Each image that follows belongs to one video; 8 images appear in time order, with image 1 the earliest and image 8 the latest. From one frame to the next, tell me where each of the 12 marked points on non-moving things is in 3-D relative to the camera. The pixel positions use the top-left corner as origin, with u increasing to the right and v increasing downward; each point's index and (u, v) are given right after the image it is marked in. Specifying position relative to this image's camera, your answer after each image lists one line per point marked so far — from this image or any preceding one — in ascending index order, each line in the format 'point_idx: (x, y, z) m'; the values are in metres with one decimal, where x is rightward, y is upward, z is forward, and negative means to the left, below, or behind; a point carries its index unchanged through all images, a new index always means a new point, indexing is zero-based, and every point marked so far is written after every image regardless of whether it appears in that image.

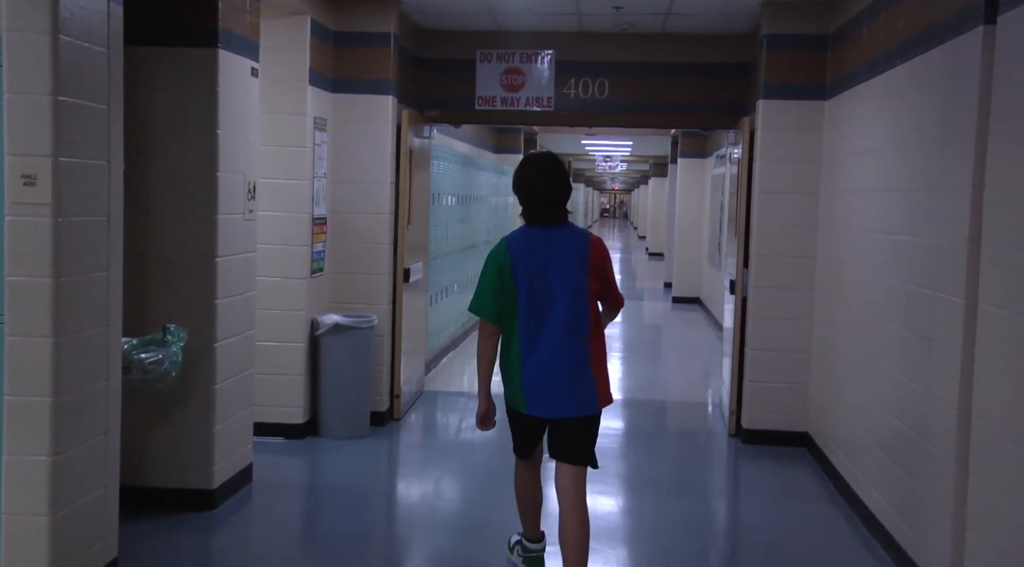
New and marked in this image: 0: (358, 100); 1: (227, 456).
0: (-0.9, +1.1, +5.7) m
1: (-1.3, -0.8, +4.4) m
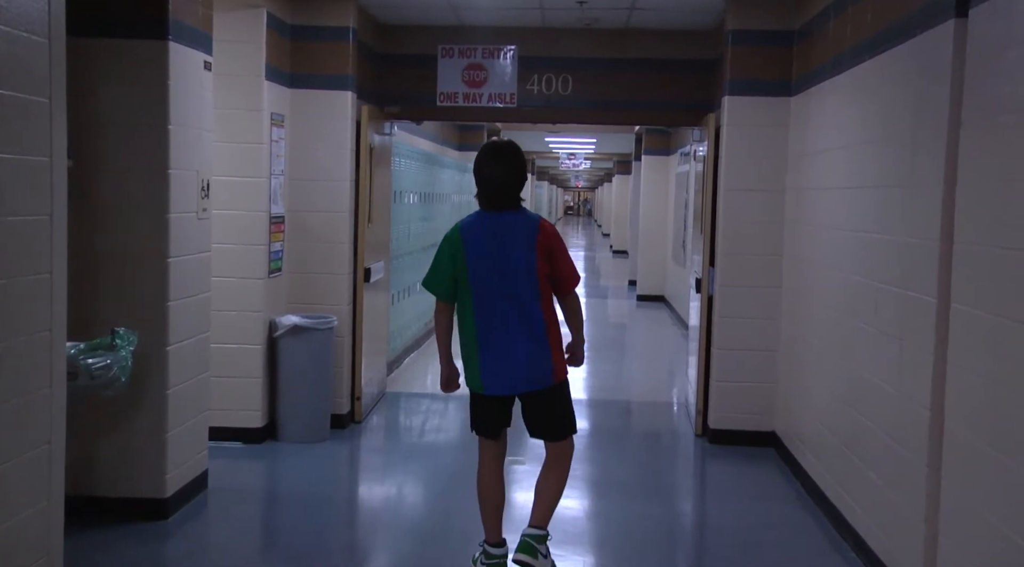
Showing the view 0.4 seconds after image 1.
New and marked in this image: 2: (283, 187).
0: (-1.2, +1.1, +5.6) m
1: (-1.5, -0.8, +4.2) m
2: (-1.3, +0.6, +5.5) m
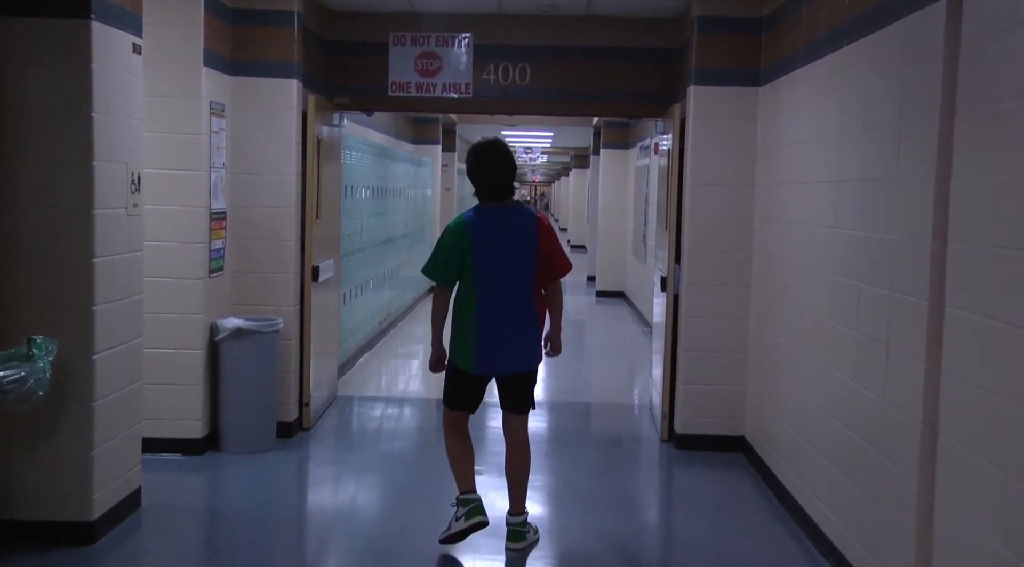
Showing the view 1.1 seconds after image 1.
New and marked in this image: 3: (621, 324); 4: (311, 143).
0: (-1.4, +1.1, +5.2) m
1: (-1.7, -0.8, +3.9) m
2: (-1.6, +0.6, +5.2) m
3: (+1.3, -0.5, +11.1) m
4: (-1.2, +0.8, +5.4) m
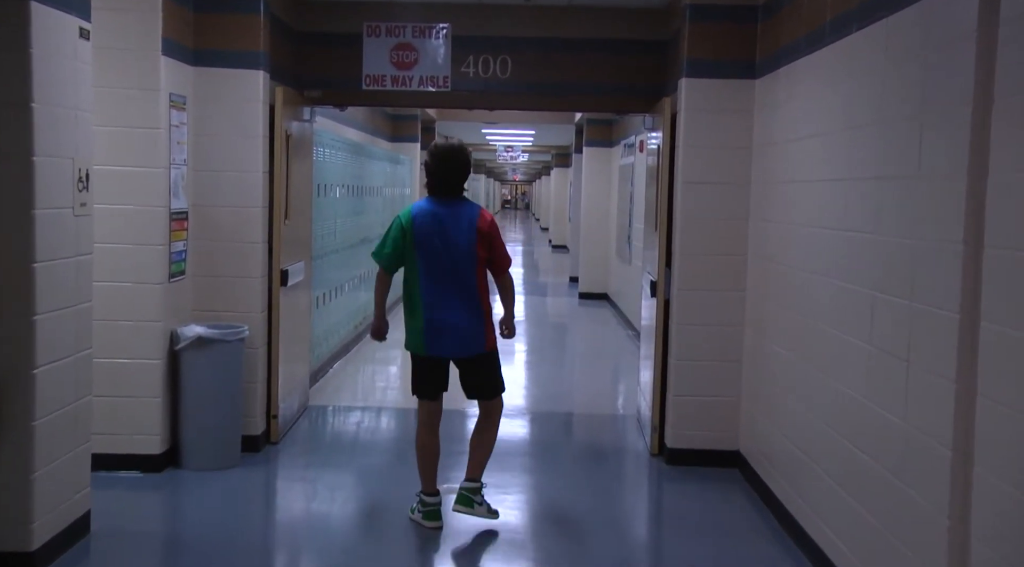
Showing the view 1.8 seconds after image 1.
0: (-1.5, +1.1, +4.9) m
1: (-1.7, -0.8, +3.5) m
2: (-1.7, +0.5, +4.8) m
3: (+1.1, -0.5, +10.8) m
4: (-1.3, +0.8, +5.1) m
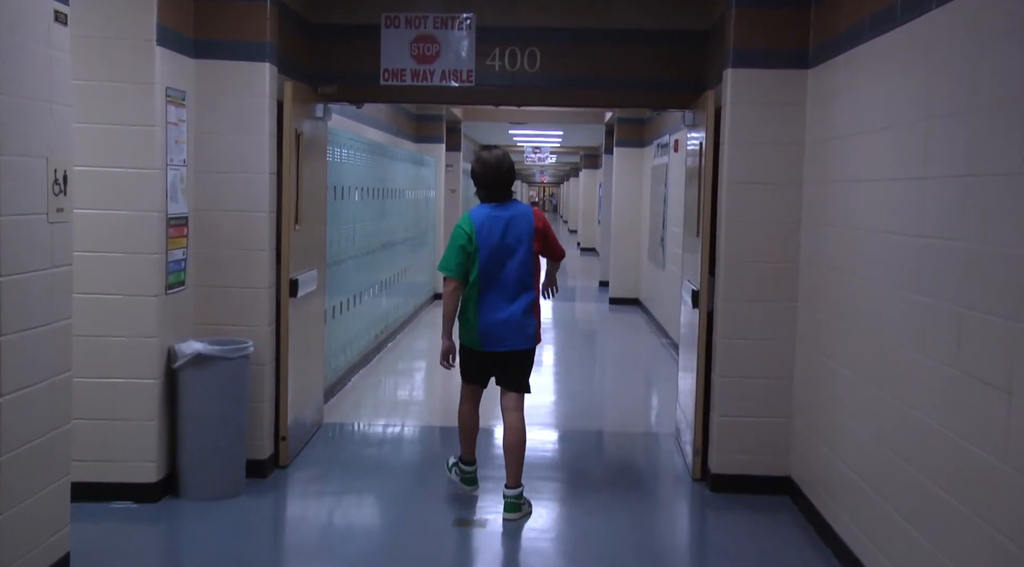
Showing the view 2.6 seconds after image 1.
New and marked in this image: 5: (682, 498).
0: (-1.4, +1.0, +4.5) m
1: (-1.6, -0.9, +3.2) m
2: (-1.5, +0.5, +4.4) m
3: (+1.4, -0.6, +10.3) m
4: (-1.1, +0.7, +4.7) m
5: (+0.8, -1.1, +4.6) m
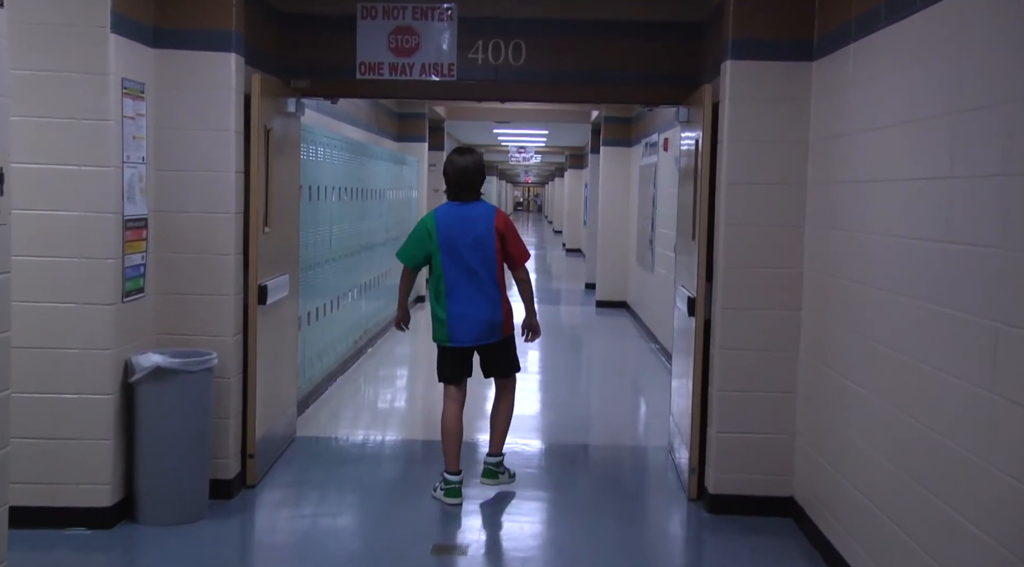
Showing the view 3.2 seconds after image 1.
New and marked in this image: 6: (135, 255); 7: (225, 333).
0: (-1.4, +1.0, +4.2) m
1: (-1.7, -0.9, +2.8) m
2: (-1.6, +0.5, +4.1) m
3: (+1.2, -0.6, +10.1) m
4: (-1.2, +0.7, +4.4) m
5: (+0.8, -1.1, +4.4) m
6: (-1.6, +0.1, +4.0) m
7: (-1.3, -0.2, +4.3) m
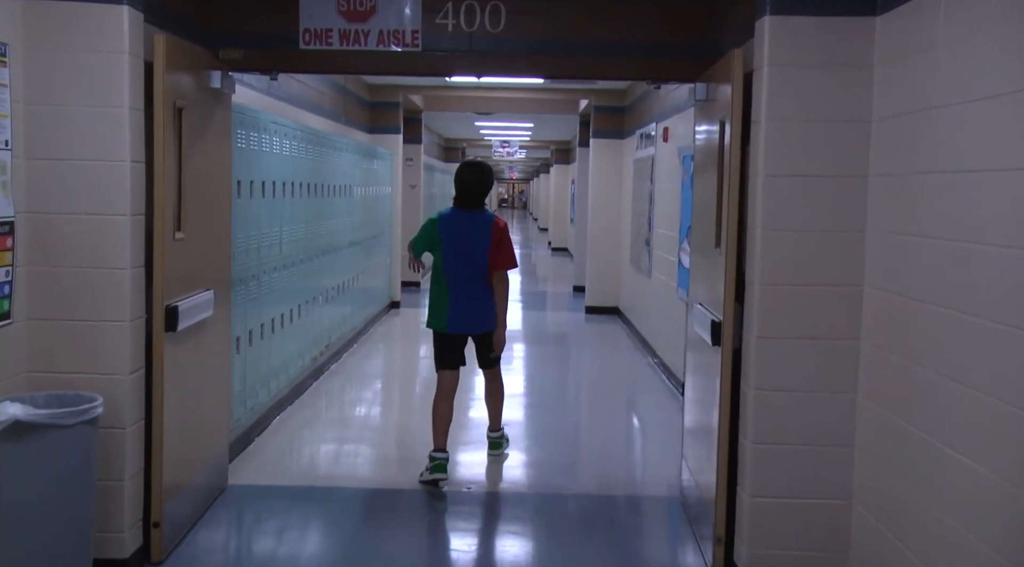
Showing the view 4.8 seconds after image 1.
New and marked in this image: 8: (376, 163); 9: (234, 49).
0: (-1.5, +0.9, +3.2) m
1: (-1.7, -1.0, +1.9) m
2: (-1.7, +0.4, +3.2) m
3: (+1.0, -0.6, +9.1) m
4: (-1.3, +0.6, +3.4) m
5: (+0.7, -1.2, +3.4) m
6: (-1.7, 0.0, +3.1) m
7: (-1.4, -0.3, +3.3) m
8: (-1.4, +1.3, +9.9) m
9: (-1.2, +1.1, +4.2) m
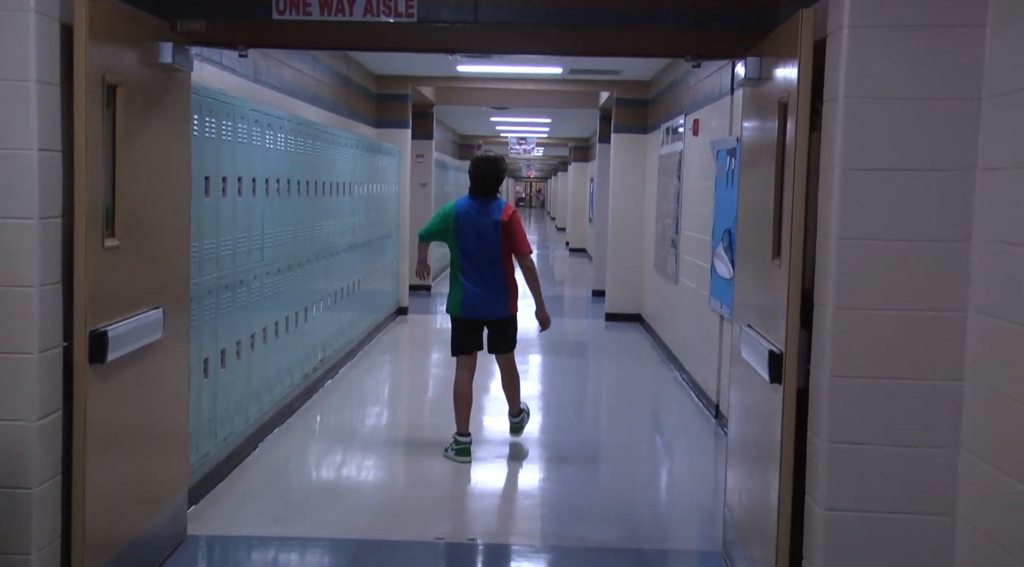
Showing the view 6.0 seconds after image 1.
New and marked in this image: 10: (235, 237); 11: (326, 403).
0: (-1.5, +0.9, +2.6) m
1: (-1.7, -1.1, +1.2) m
2: (-1.7, +0.3, +2.5) m
3: (+1.1, -0.7, +8.4) m
4: (-1.3, +0.6, +2.7) m
5: (+0.7, -1.2, +2.7) m
6: (-1.7, 0.0, +2.4) m
7: (-1.4, -0.4, +2.7) m
8: (-1.3, +1.2, +9.2) m
9: (-1.2, +1.0, +3.5) m
10: (-1.5, +0.3, +5.0) m
11: (-1.3, -0.8, +6.7) m
